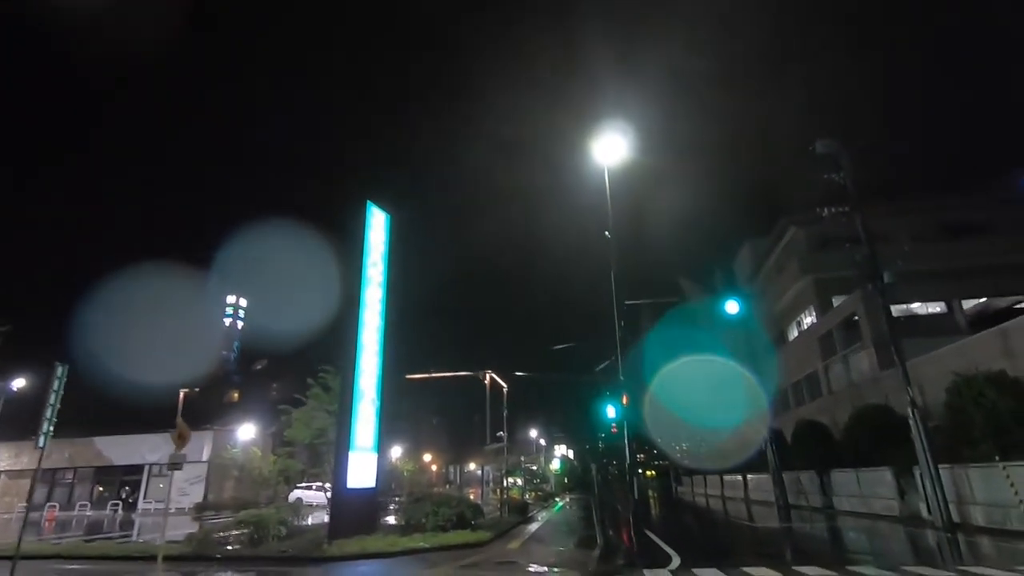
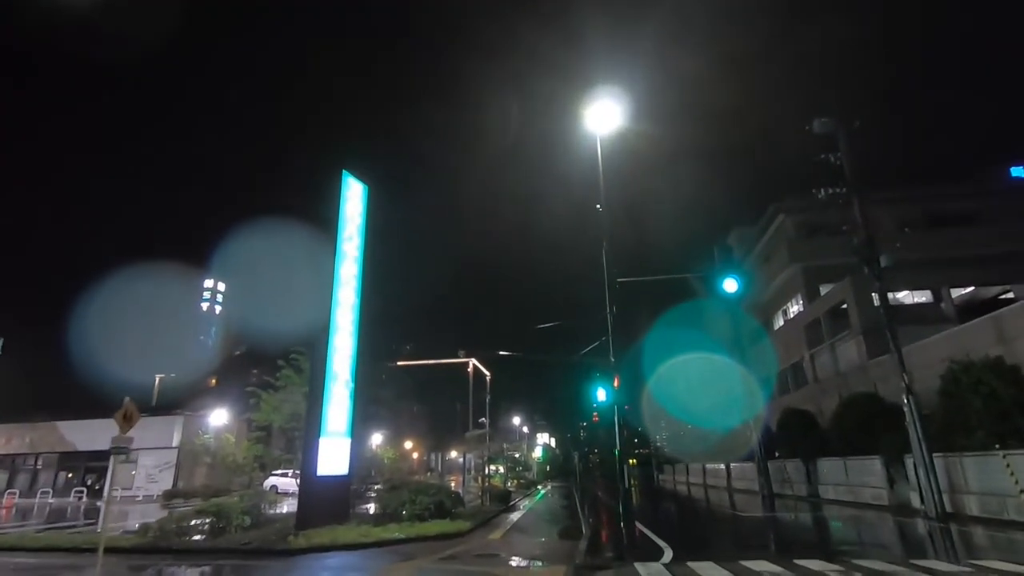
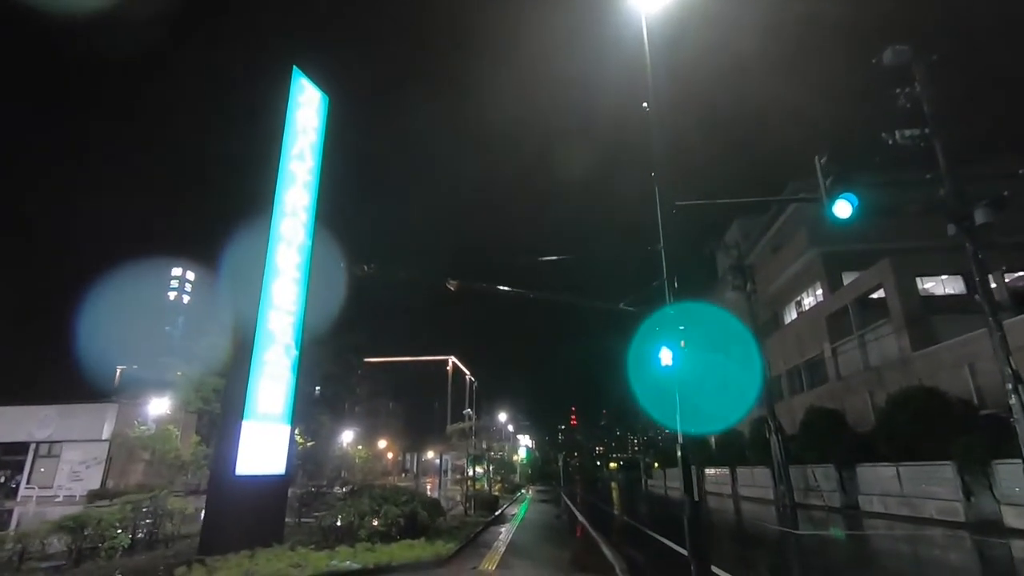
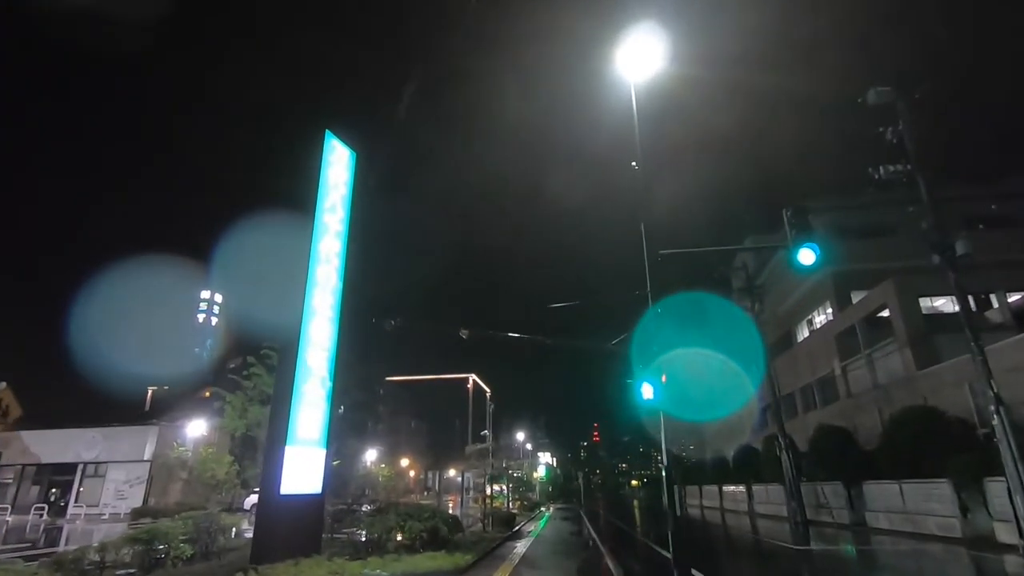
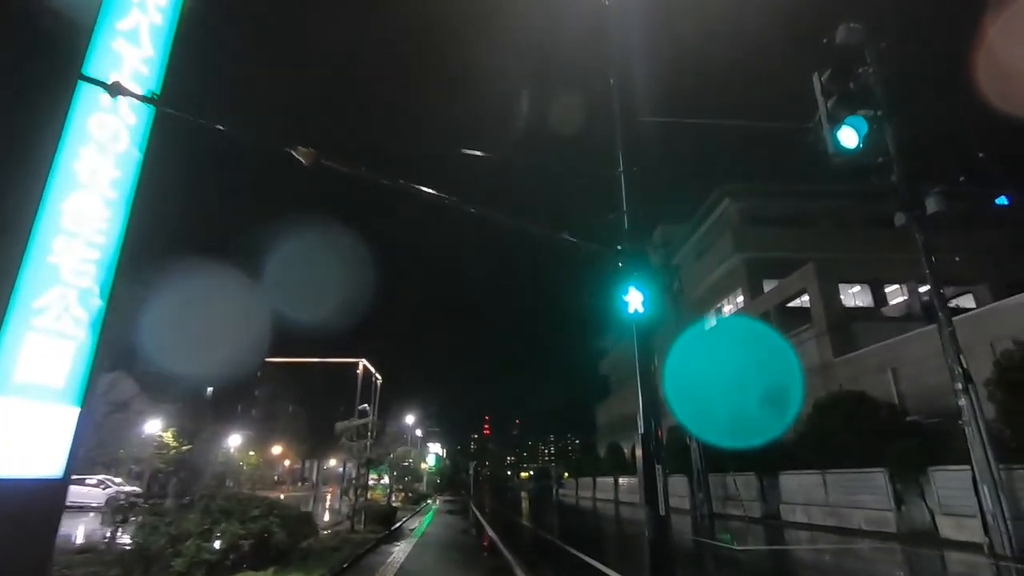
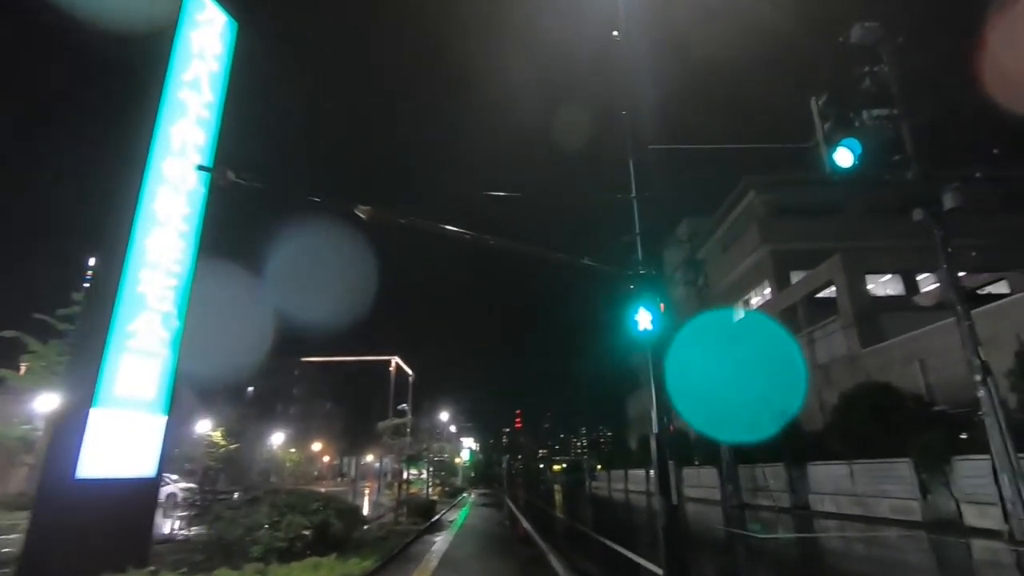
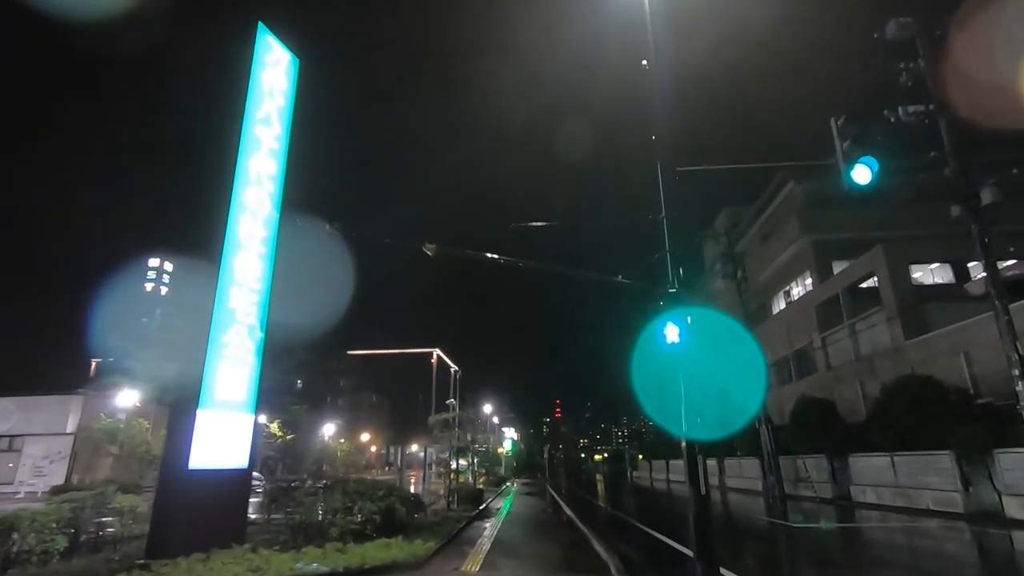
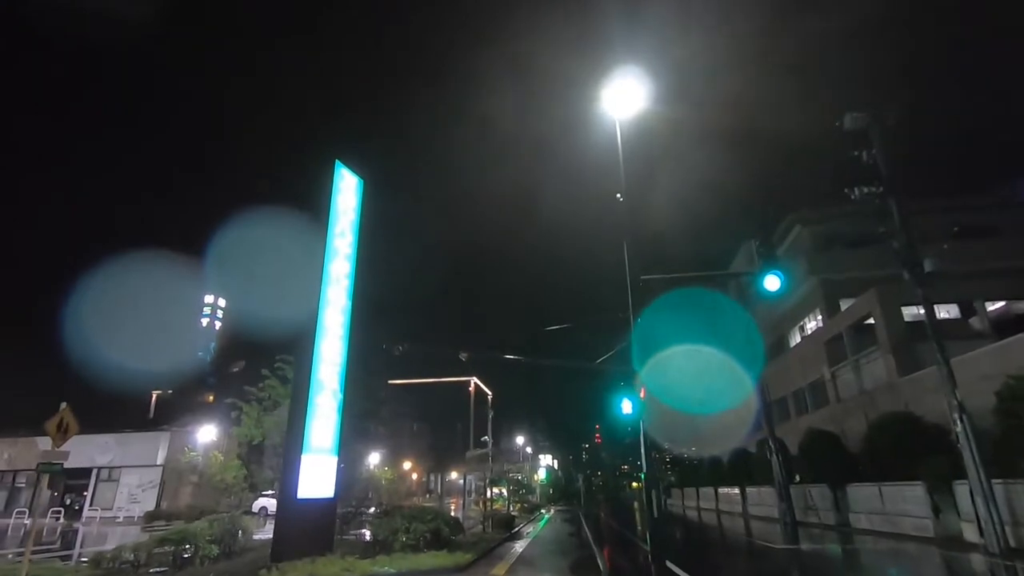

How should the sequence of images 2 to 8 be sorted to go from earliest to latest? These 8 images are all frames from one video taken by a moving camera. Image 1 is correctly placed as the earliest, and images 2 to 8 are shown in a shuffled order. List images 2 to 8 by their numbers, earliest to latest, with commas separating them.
2, 8, 4, 3, 7, 6, 5
